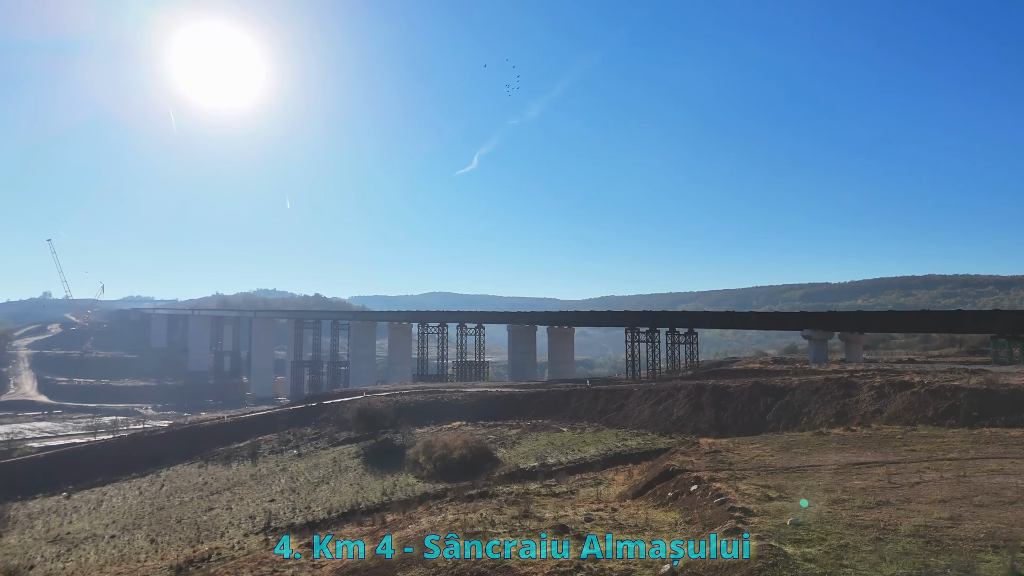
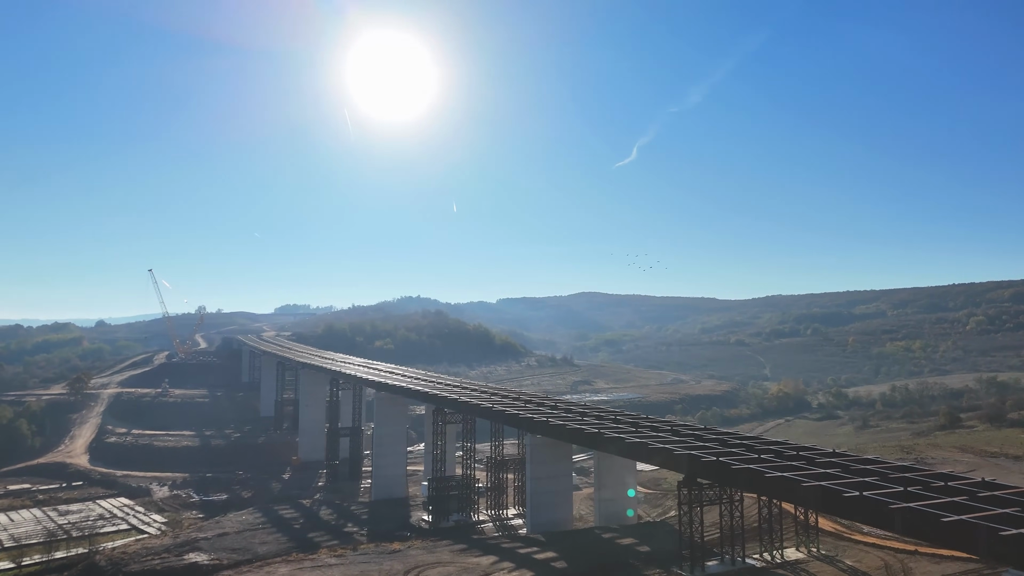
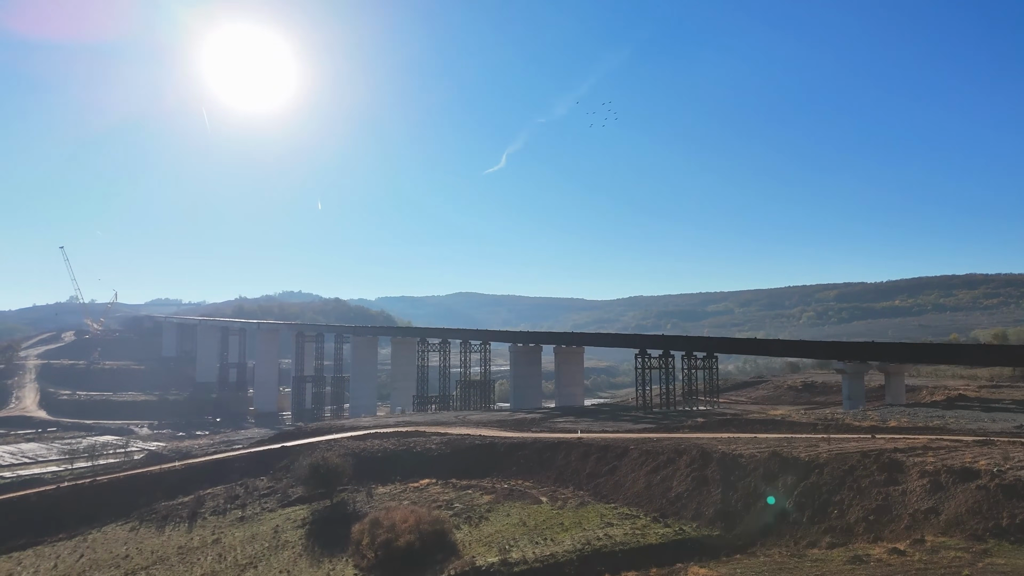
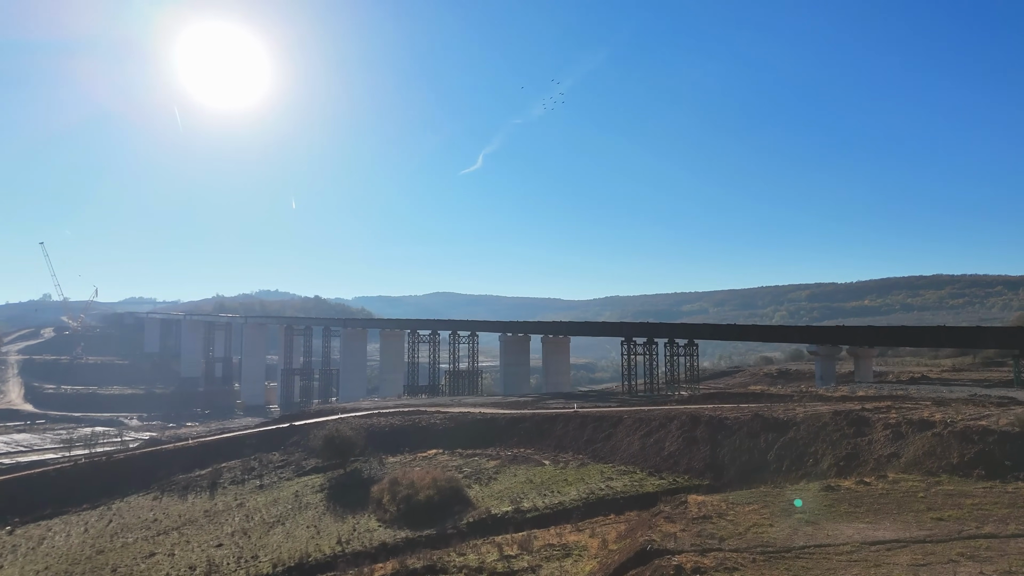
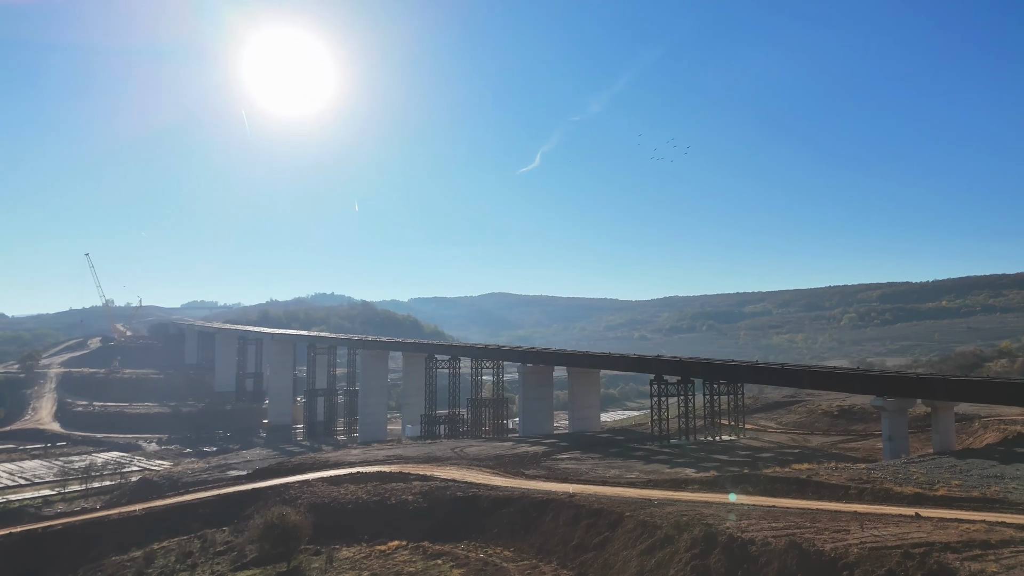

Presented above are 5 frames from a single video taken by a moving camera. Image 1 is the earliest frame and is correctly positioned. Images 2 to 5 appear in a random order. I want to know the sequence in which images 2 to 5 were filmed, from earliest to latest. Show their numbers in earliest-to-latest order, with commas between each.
4, 3, 5, 2
